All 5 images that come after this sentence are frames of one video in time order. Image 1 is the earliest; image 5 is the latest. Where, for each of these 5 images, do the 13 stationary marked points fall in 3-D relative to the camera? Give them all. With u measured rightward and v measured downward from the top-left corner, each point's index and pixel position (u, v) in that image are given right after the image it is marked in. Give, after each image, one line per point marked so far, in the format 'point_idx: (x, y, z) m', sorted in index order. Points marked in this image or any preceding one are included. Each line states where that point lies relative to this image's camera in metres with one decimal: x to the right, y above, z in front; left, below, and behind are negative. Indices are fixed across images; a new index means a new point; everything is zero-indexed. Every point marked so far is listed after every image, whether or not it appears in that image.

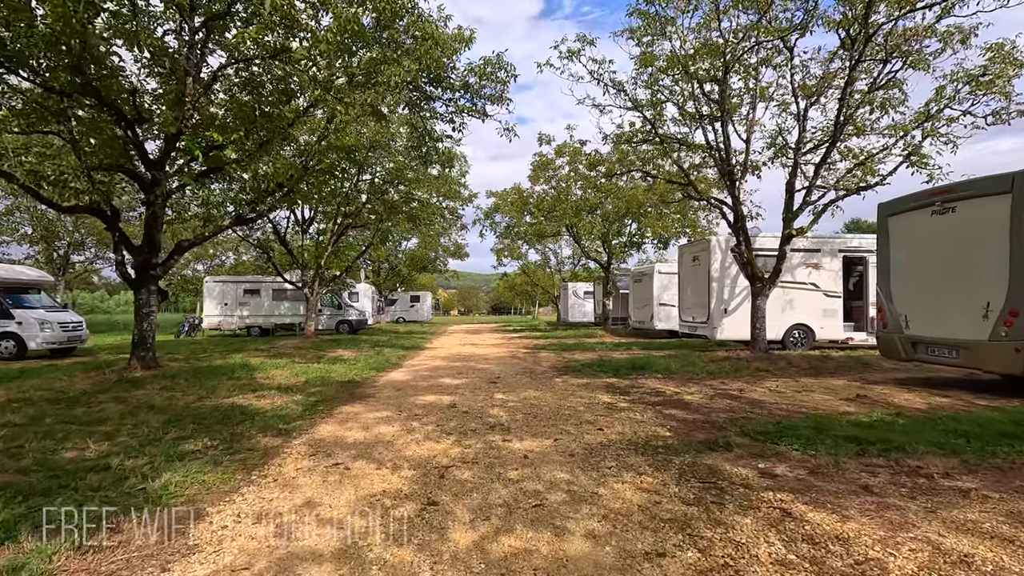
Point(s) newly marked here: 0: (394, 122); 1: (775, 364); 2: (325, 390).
0: (-2.9, +4.1, +14.2) m
1: (+4.5, -1.3, +9.9) m
2: (-2.6, -1.4, +8.1) m
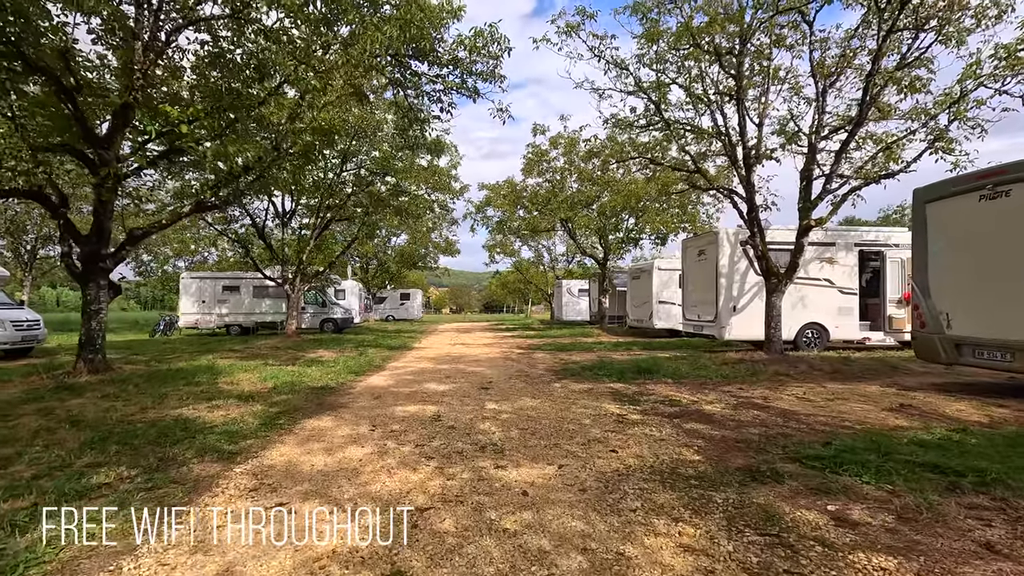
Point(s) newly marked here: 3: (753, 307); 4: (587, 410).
0: (-3.0, +4.2, +13.2) m
1: (+4.4, -1.2, +9.0) m
2: (-2.7, -1.4, +7.1) m
3: (+5.1, -0.4, +12.2) m
4: (+0.8, -1.3, +6.2) m
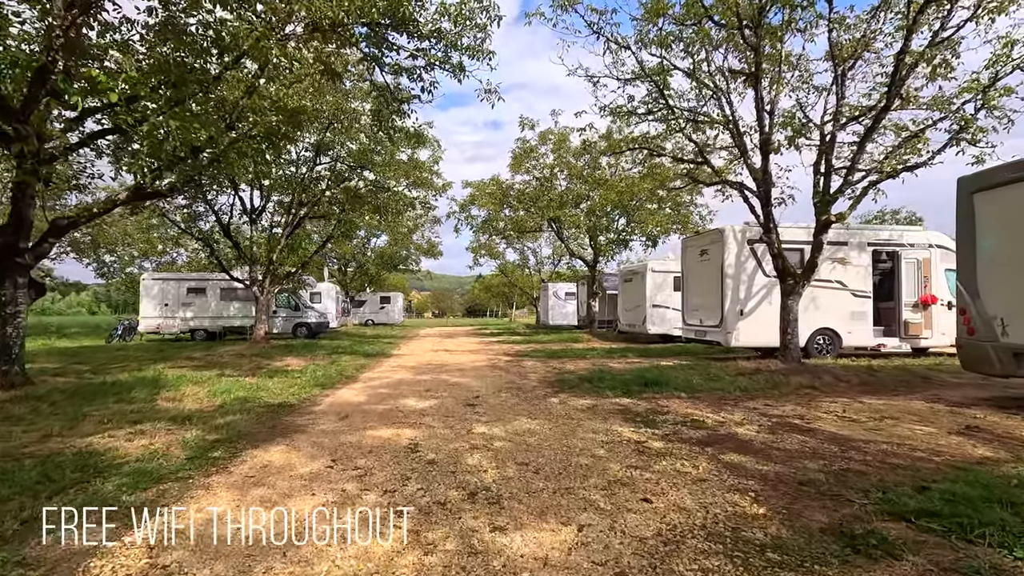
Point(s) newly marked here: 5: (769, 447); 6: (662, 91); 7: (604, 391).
0: (-3.3, +4.2, +12.0) m
1: (+4.3, -1.3, +8.0) m
2: (-2.8, -1.3, +5.9) m
3: (+4.9, -0.4, +11.3) m
4: (+0.8, -1.3, +5.1) m
5: (+2.1, -1.3, +4.7) m
6: (+2.9, +3.9, +11.5) m
7: (+1.2, -1.4, +7.7) m
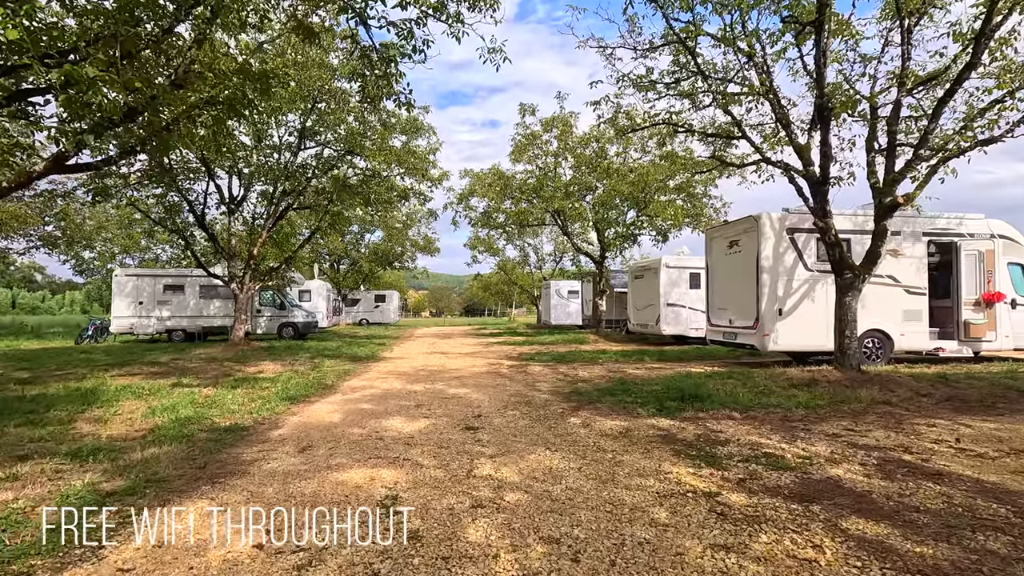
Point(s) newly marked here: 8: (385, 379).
0: (-3.2, +4.2, +10.6) m
1: (+4.4, -1.2, +6.6) m
2: (-2.6, -1.3, +4.5) m
3: (+4.9, -0.4, +9.9) m
4: (+0.9, -1.2, +3.7) m
5: (+2.2, -1.2, +3.2) m
6: (+3.0, +4.0, +10.0) m
7: (+1.3, -1.3, +6.3) m
8: (-2.1, -1.5, +9.6) m
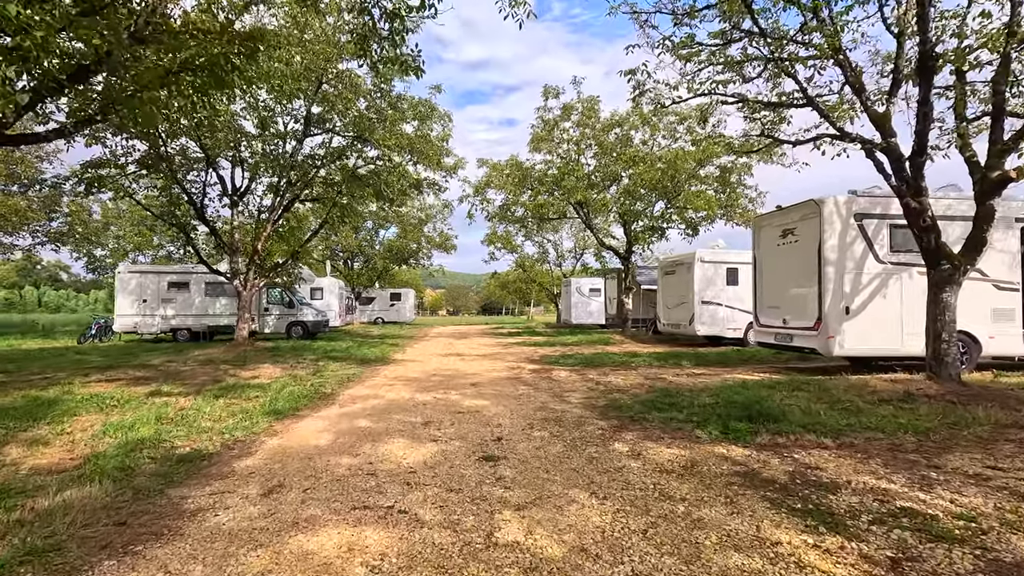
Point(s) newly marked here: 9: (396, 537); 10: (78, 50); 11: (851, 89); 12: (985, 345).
0: (-2.8, +4.3, +9.5) m
1: (+4.6, -1.1, +5.3) m
2: (-2.5, -1.2, +3.3) m
3: (+5.3, -0.3, +8.5) m
4: (+1.0, -1.2, +2.5) m
5: (+2.3, -1.2, +2.0) m
6: (+3.4, +4.0, +8.7) m
7: (+1.6, -1.2, +5.1) m
8: (-1.7, -1.4, +8.5) m
9: (-0.6, -1.2, +2.9) m
10: (-4.3, +2.3, +5.7) m
11: (+4.5, +2.7, +7.8) m
12: (+6.9, -0.8, +8.5) m
